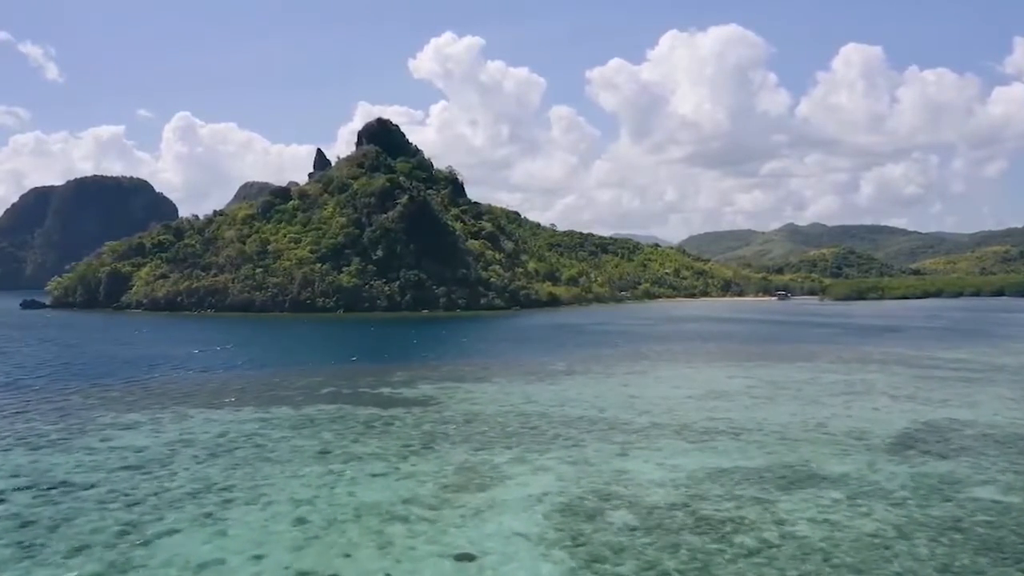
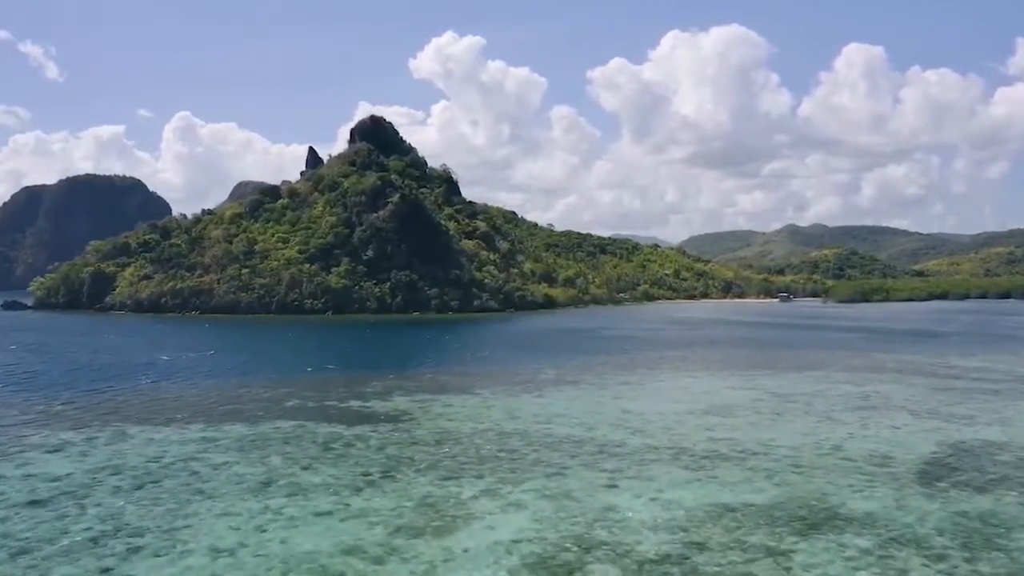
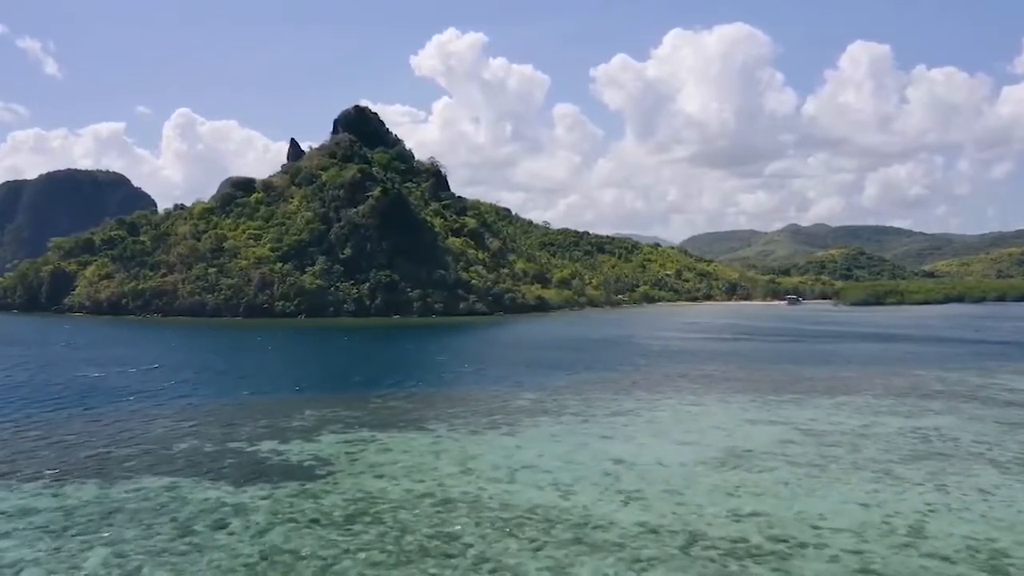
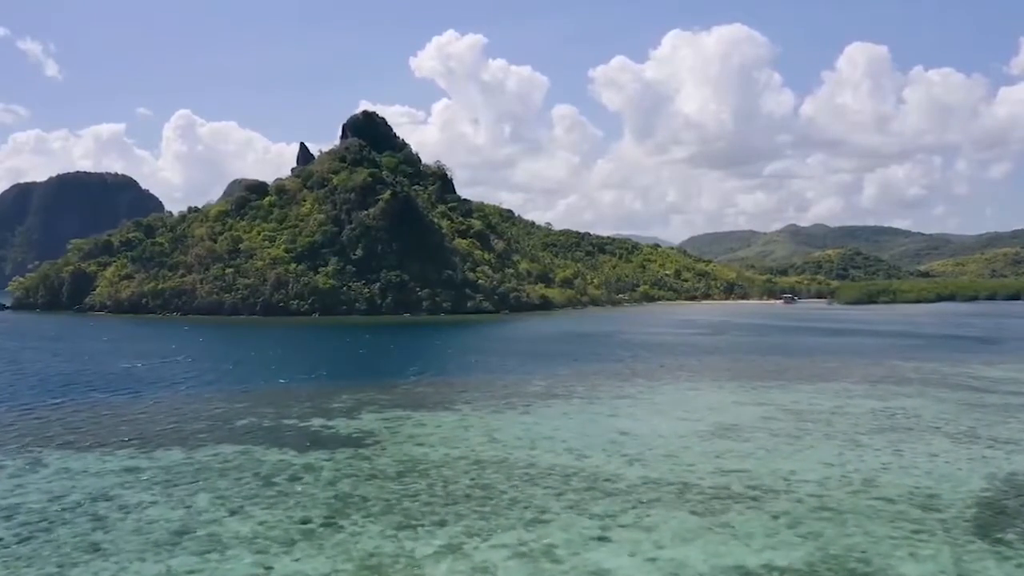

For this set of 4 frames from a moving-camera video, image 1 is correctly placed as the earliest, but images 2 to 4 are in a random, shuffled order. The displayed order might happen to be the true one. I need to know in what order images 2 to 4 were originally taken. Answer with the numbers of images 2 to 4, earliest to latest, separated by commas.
2, 4, 3
